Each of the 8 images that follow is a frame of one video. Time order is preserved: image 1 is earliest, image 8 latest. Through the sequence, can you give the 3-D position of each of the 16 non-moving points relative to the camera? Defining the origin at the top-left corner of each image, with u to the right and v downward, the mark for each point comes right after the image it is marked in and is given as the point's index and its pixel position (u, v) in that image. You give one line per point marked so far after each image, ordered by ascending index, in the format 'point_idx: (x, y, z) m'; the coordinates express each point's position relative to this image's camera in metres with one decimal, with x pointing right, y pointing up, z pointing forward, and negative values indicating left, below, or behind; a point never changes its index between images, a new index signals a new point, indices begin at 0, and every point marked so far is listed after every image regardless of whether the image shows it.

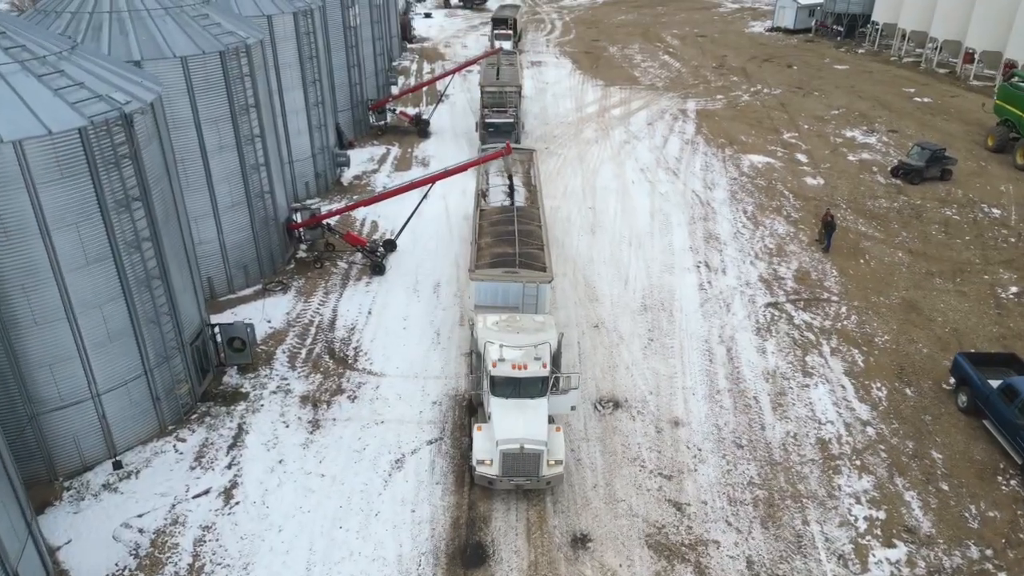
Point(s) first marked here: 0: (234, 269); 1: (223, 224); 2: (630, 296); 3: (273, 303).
0: (-11.5, +0.8, +19.5) m
1: (-11.6, +2.6, +18.9) m
2: (+5.0, -0.3, +19.8) m
3: (-9.8, -0.6, +19.2) m
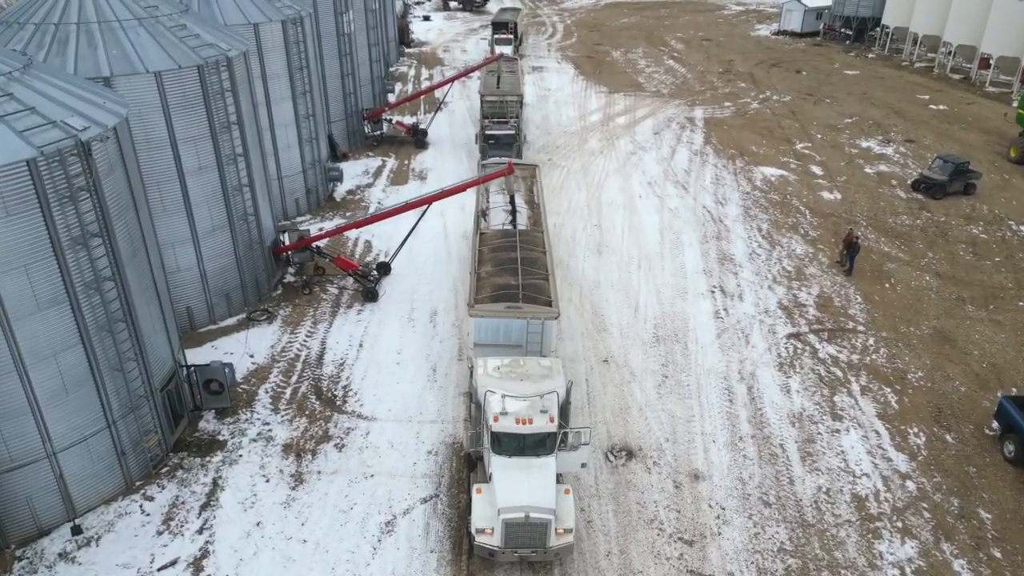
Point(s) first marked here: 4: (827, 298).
0: (-11.4, -0.4, +18.2) m
1: (-11.5, +1.4, +17.5) m
2: (+5.1, -1.5, +18.5) m
3: (-9.7, -1.8, +17.8) m
4: (+13.3, -0.4, +19.8) m
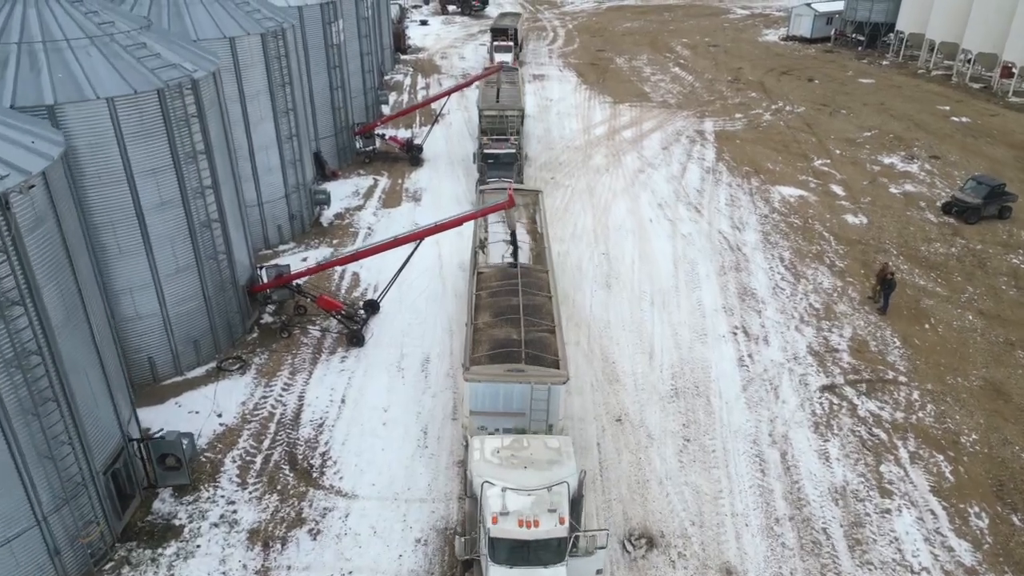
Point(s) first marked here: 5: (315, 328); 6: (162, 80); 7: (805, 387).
0: (-11.4, -2.0, +16.2) m
1: (-11.5, -0.2, +15.6) m
2: (+5.1, -3.1, +16.6) m
3: (-9.6, -3.4, +15.9) m
4: (+13.3, -2.0, +17.9) m
5: (-7.6, -1.5, +18.2) m
6: (-10.8, +6.4, +14.4) m
7: (+10.1, -3.4, +16.2) m
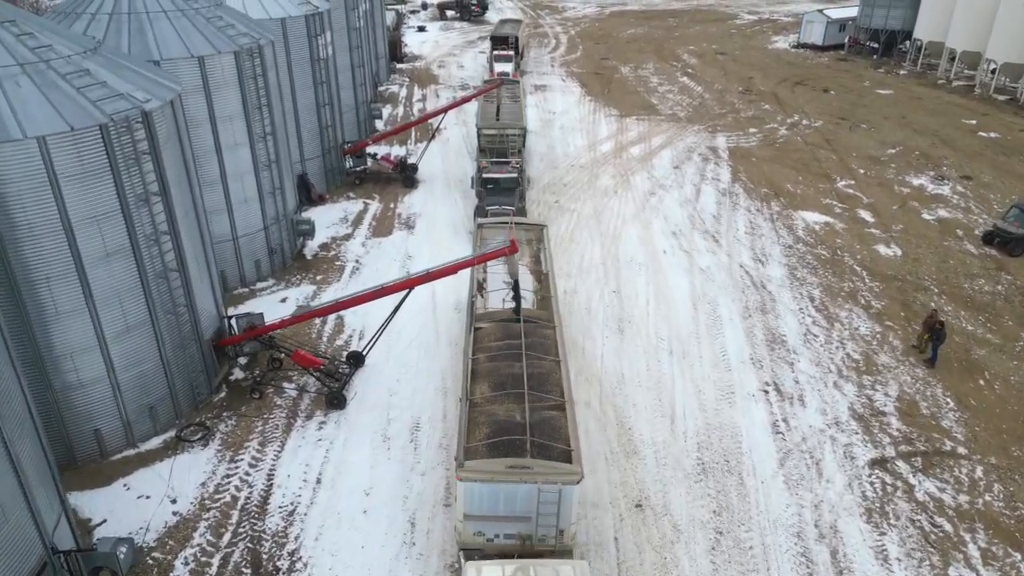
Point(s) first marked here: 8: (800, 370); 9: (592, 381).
0: (-11.3, -3.8, +14.1) m
1: (-11.4, -2.0, +13.5) m
2: (+5.2, -4.9, +14.5) m
3: (-9.6, -5.2, +13.8) m
4: (+13.4, -3.8, +15.8) m
5: (-7.5, -3.3, +16.1) m
6: (-10.7, +4.6, +12.4) m
7: (+10.2, -5.2, +14.1) m
8: (+10.3, -3.0, +16.9) m
9: (+2.8, -3.3, +16.4) m
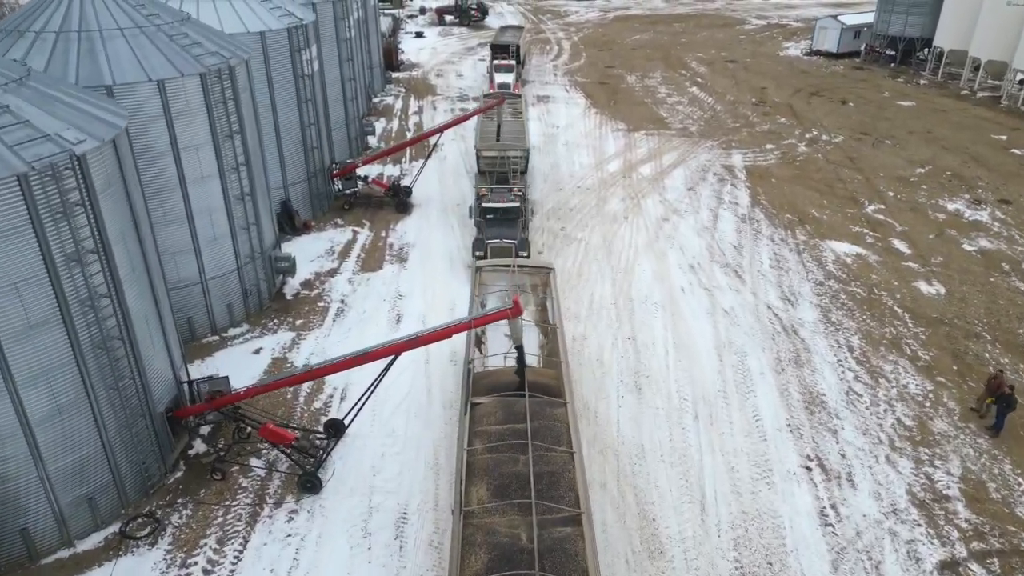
0: (-11.2, -5.6, +12.0) m
1: (-11.3, -3.8, +11.4) m
2: (+5.3, -6.7, +12.3) m
3: (-9.5, -7.0, +11.6) m
4: (+13.5, -5.6, +13.6) m
5: (-7.4, -5.1, +13.9) m
6: (-10.6, +2.8, +10.2) m
7: (+10.2, -7.0, +11.9) m
8: (+10.4, -4.8, +14.7) m
9: (+2.8, -5.1, +14.2) m
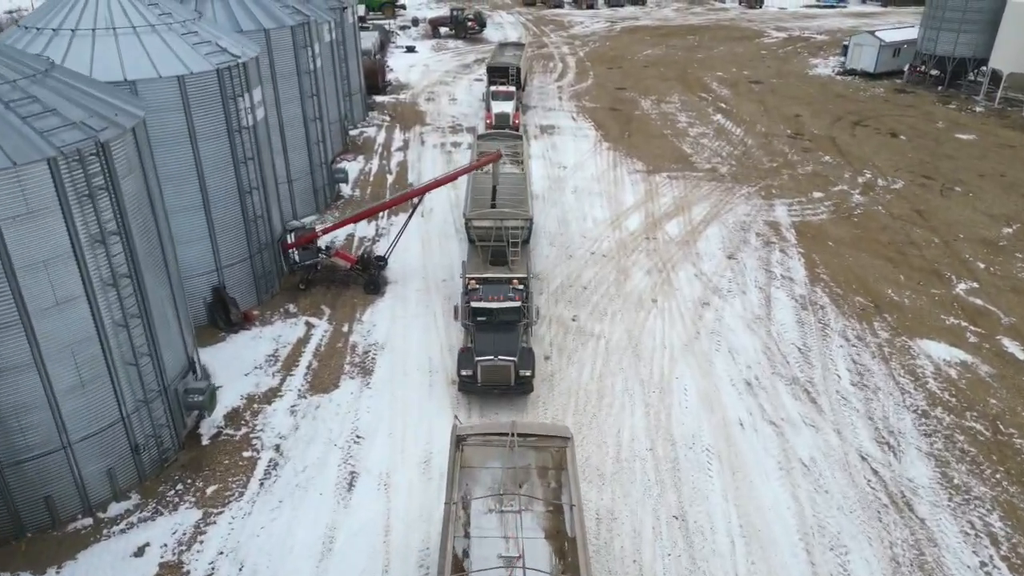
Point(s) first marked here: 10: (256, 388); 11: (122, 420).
0: (-11.3, -9.9, +6.6) m
1: (-11.4, -8.1, +6.0) m
2: (+5.2, -11.0, +6.9) m
3: (-9.5, -11.3, +6.3) m
4: (+13.4, -10.0, +8.3) m
5: (-7.5, -9.5, +8.5) m
6: (-10.7, -1.5, +4.9) m
7: (+10.2, -11.3, +6.5) m
8: (+10.4, -9.1, +9.3) m
9: (+2.8, -9.4, +8.9) m
10: (-8.8, -3.5, +16.3) m
11: (-10.7, -3.7, +12.8) m
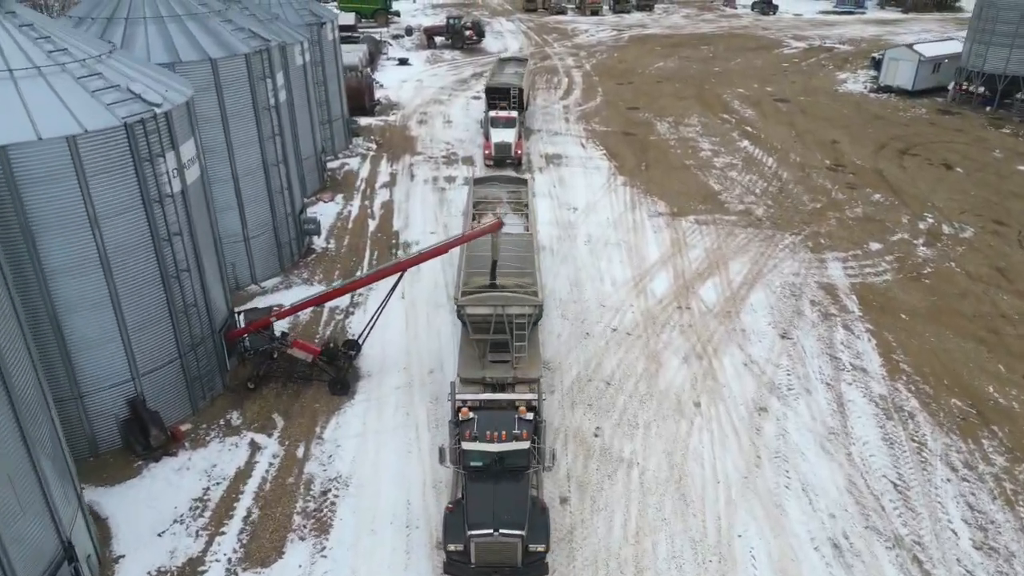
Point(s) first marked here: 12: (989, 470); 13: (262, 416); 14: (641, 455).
0: (-11.1, -13.3, +2.3) m
1: (-11.2, -11.5, +1.7) m
2: (+5.4, -14.4, +2.6) m
3: (-9.4, -14.7, +2.0) m
4: (+13.6, -13.4, +4.0) m
5: (-7.3, -12.9, +4.3) m
6: (-10.5, -4.9, +0.6) m
7: (+10.4, -14.7, +2.3) m
8: (+10.5, -12.5, +5.1) m
9: (+3.0, -12.8, +4.6) m
10: (-8.7, -6.9, +12.0) m
11: (-10.6, -7.1, +8.6) m
12: (+14.1, -5.4, +14.0) m
13: (-8.2, -4.2, +15.5) m
14: (+4.0, -5.2, +14.4) m
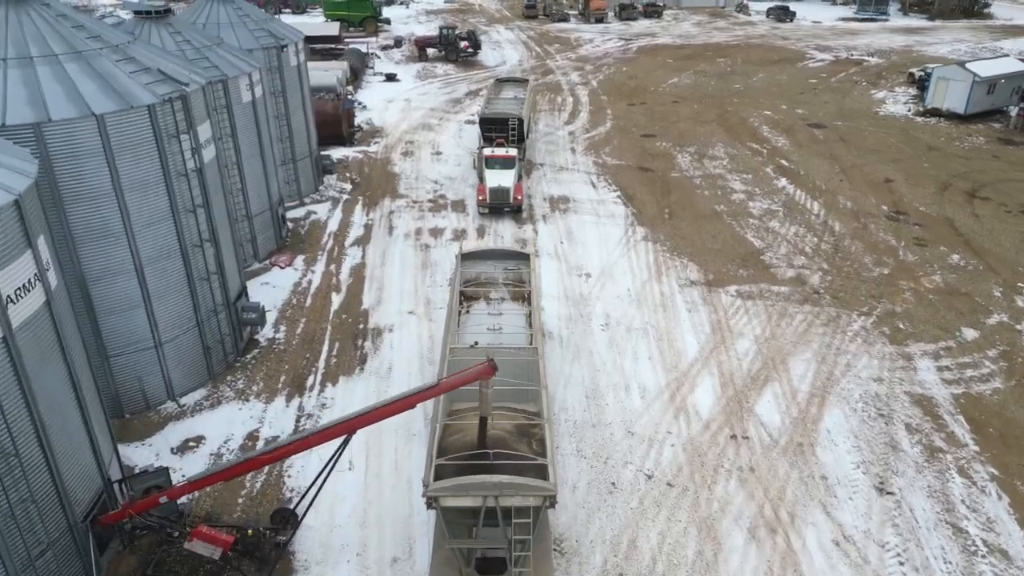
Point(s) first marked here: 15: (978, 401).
0: (-11.1, -17.3, -2.7) m
1: (-11.2, -15.5, -3.3) m
2: (+5.4, -18.3, -2.4) m
3: (-9.4, -18.7, -3.1) m
4: (+13.6, -17.3, -1.0) m
5: (-7.3, -16.8, -0.8) m
6: (-10.5, -8.9, -4.4) m
7: (+10.4, -18.6, -2.7) m
8: (+10.5, -16.4, +0.1) m
9: (+3.0, -16.7, -0.4) m
10: (-8.7, -10.9, +7.0) m
11: (-10.6, -11.0, +3.6) m
12: (+14.1, -9.4, +9.0) m
13: (-8.3, -8.2, +10.5) m
14: (+3.9, -9.2, +9.5) m
15: (+15.8, -3.9, +16.0) m
